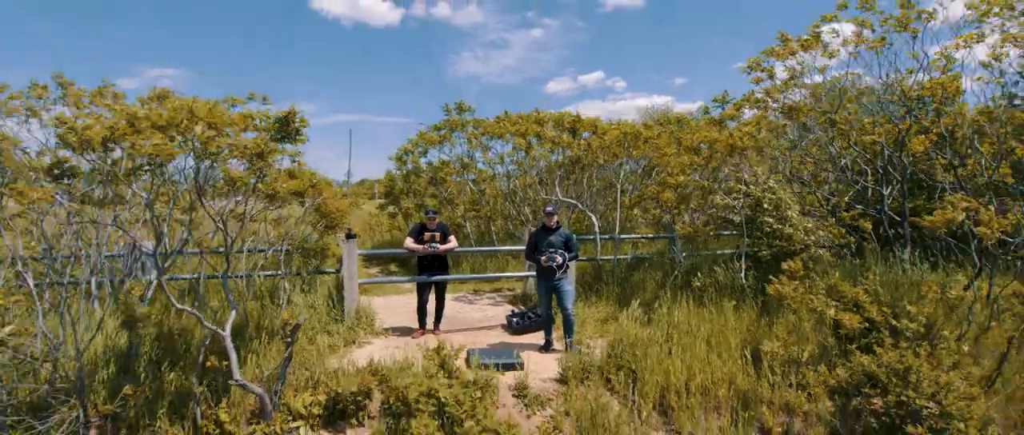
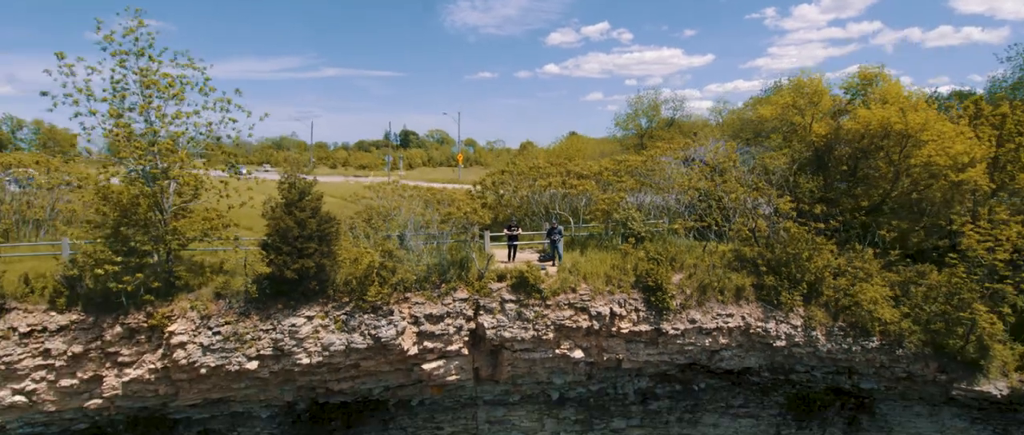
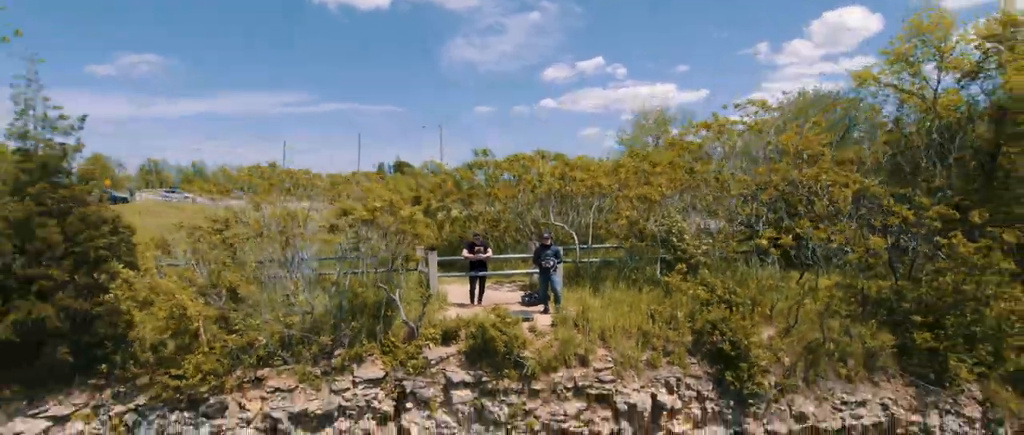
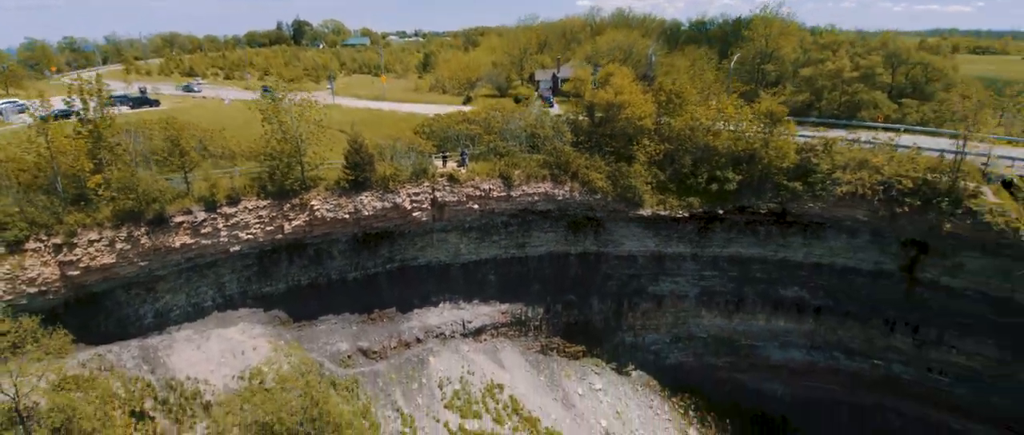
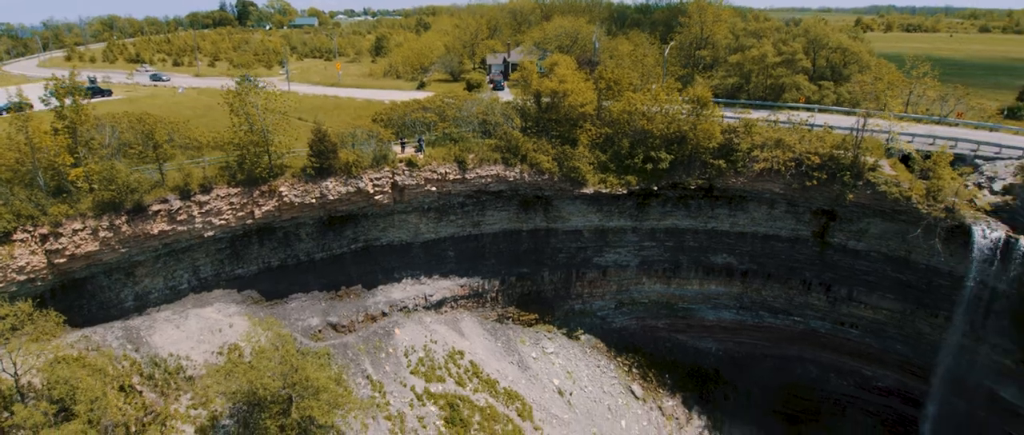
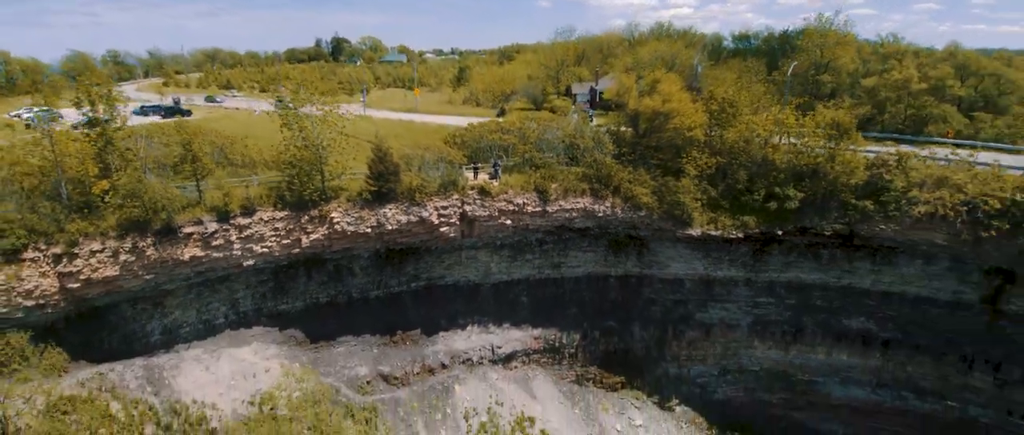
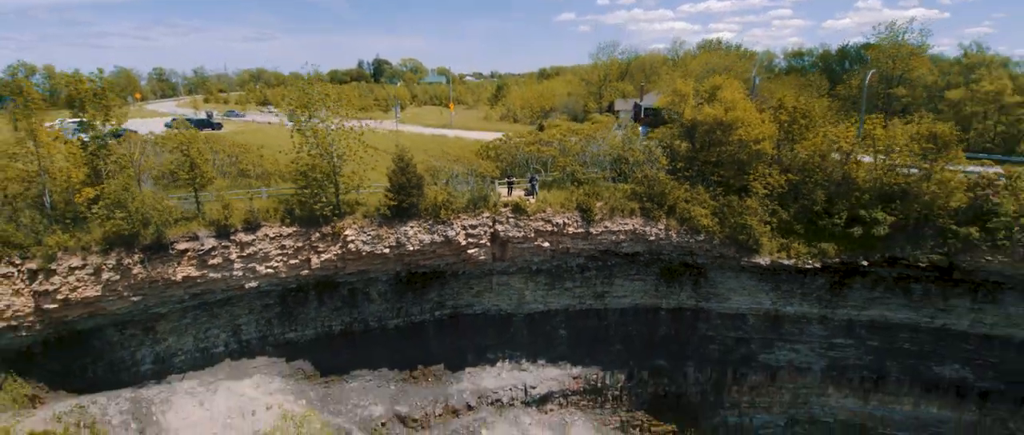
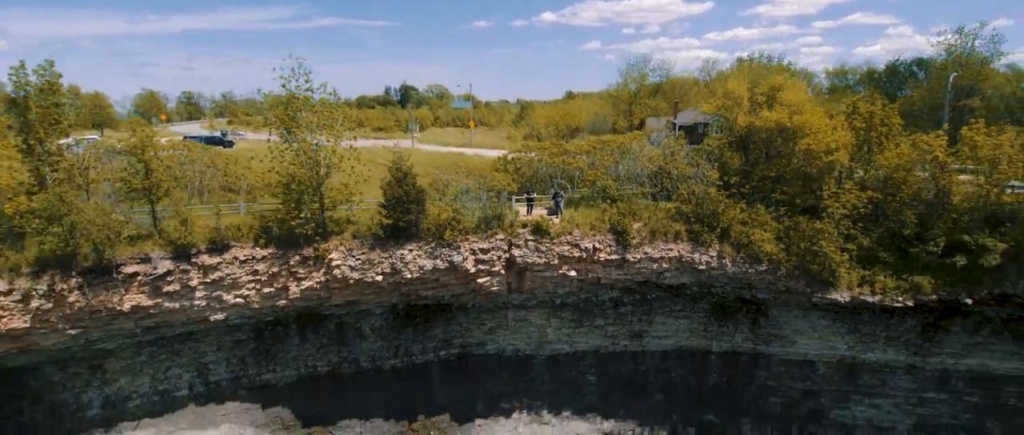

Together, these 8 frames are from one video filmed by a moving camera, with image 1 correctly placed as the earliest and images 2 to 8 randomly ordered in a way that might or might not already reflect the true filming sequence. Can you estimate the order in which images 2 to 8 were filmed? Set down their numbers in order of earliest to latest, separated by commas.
3, 2, 8, 7, 6, 4, 5
